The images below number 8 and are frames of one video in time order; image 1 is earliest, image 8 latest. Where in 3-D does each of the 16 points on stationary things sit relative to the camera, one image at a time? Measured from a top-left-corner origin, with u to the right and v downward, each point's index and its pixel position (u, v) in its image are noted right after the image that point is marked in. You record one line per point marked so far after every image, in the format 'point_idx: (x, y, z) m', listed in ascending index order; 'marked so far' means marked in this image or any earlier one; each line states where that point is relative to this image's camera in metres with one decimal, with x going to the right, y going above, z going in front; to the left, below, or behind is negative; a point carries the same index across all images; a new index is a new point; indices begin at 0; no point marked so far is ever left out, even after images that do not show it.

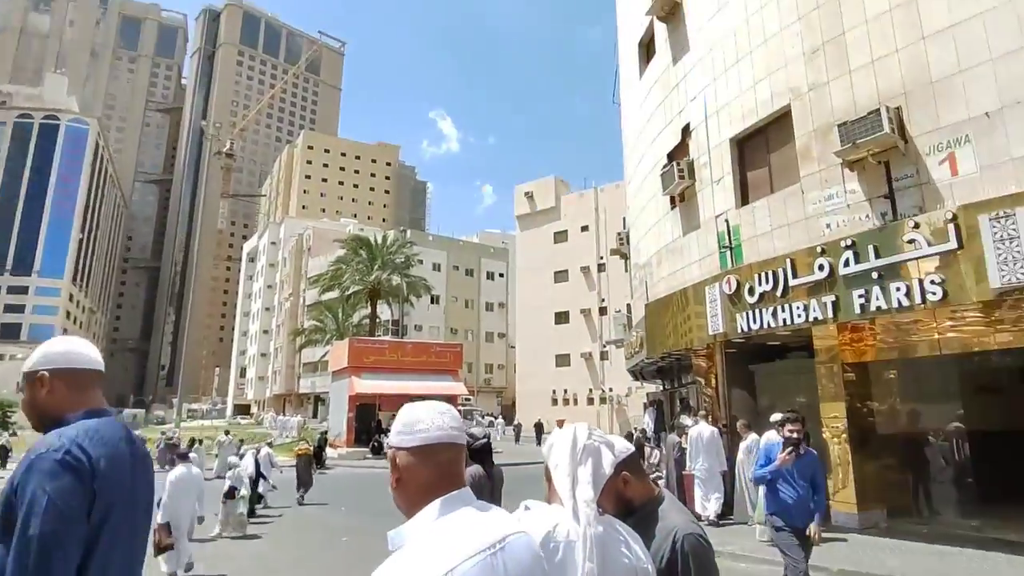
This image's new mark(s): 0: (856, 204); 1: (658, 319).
0: (+5.8, +1.4, +10.6) m
1: (+3.6, -0.7, +15.3) m
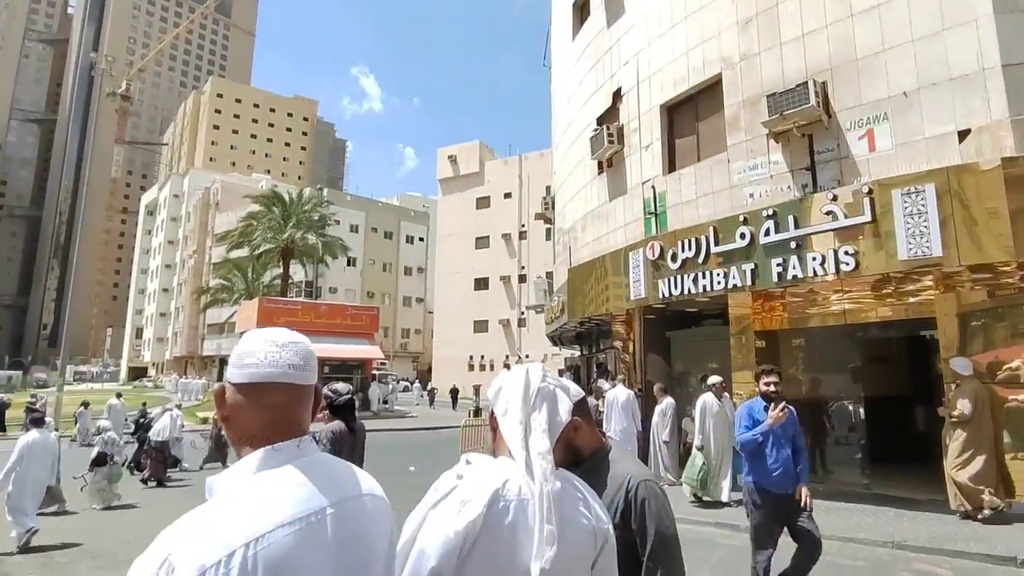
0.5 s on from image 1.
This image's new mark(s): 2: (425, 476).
0: (+4.6, +2.0, +10.8) m
1: (+1.7, +0.1, +15.3) m
2: (-2.6, -5.5, +18.3) m
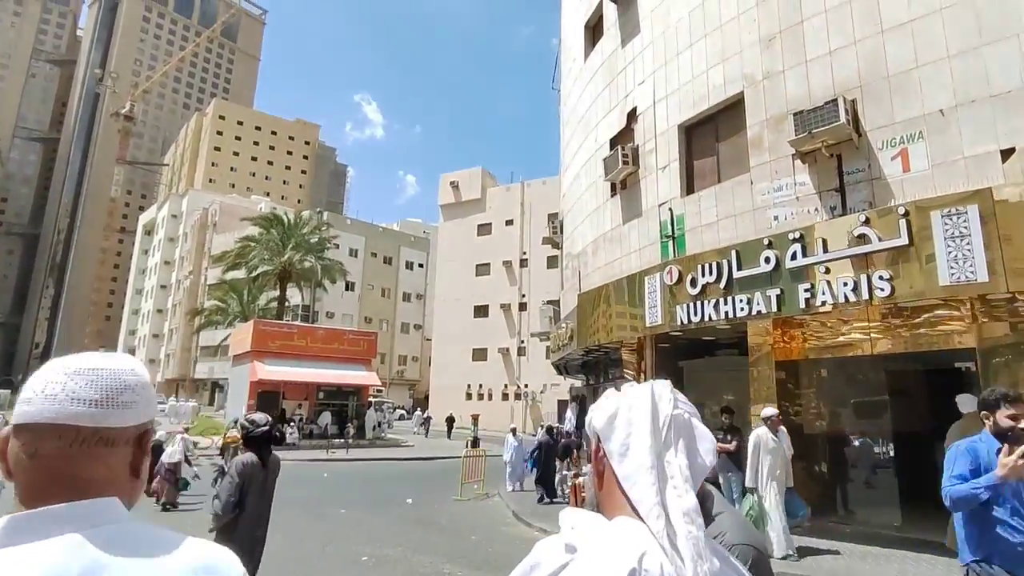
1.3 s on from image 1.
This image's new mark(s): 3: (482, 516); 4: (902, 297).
0: (+4.9, +1.5, +10.3) m
1: (+1.8, -0.5, +14.7) m
2: (-2.5, -6.1, +17.4) m
3: (-0.8, -5.7, +15.8) m
4: (+5.5, -0.1, +8.8) m
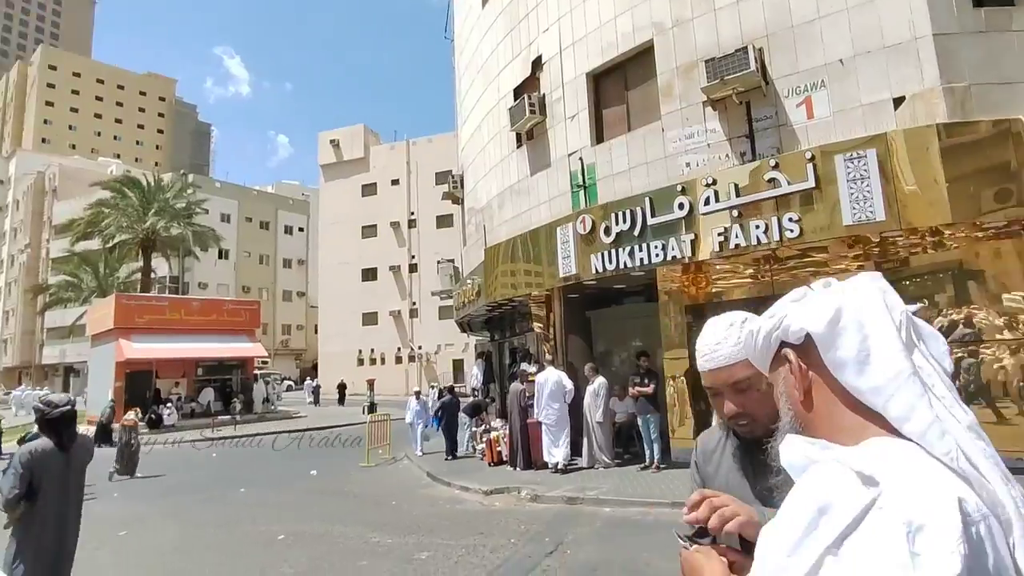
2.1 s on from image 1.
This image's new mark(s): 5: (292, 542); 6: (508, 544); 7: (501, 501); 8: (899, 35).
0: (+3.5, +2.4, +10.6) m
1: (-0.3, +0.6, +14.5) m
2: (-4.8, -5.1, +16.7) m
3: (-2.9, -4.7, +15.4) m
4: (+4.5, +0.8, +9.4) m
5: (-3.3, -3.9, +9.4) m
6: (-0.1, -3.4, +8.2) m
7: (-0.2, -3.8, +11.2) m
8: (+5.6, +3.7, +9.0) m
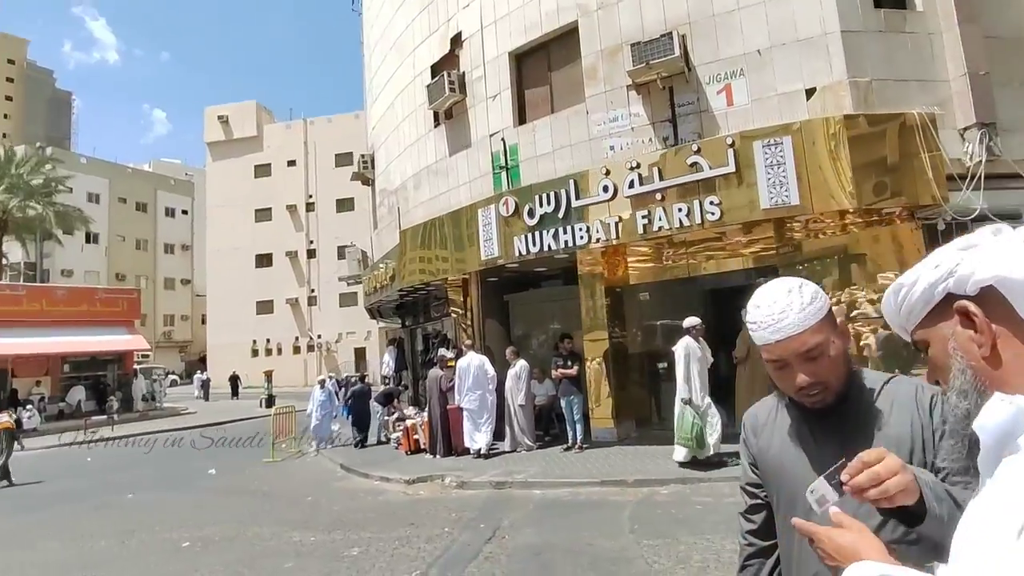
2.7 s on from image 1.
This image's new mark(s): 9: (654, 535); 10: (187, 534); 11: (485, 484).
0: (+2.2, +2.8, +10.7) m
1: (-2.1, +0.9, +14.0) m
2: (-7.0, -4.7, +15.6) m
3: (-4.9, -4.3, +14.6) m
4: (+3.4, +1.0, +9.7) m
5: (-4.3, -3.6, +8.6) m
6: (-0.9, -3.1, +7.9) m
7: (-1.5, -3.5, +10.9) m
8: (+4.6, +4.0, +9.5) m
9: (+1.6, -2.7, +6.9) m
10: (-5.0, -3.8, +9.7) m
11: (-0.4, -3.2, +10.3) m
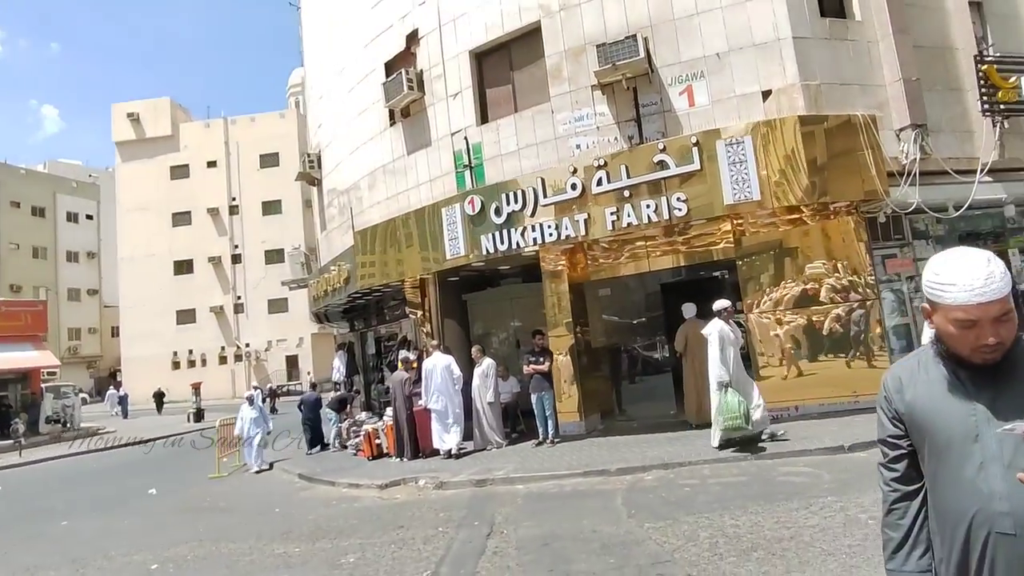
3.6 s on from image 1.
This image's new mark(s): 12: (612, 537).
0: (+1.6, +2.8, +11.0) m
1: (-3.0, +0.9, +13.8) m
2: (-7.9, -4.8, +14.7) m
3: (-5.6, -4.4, +14.0) m
4: (+3.0, +1.2, +10.2) m
5: (-4.4, -3.7, +8.2) m
6: (-0.9, -3.1, +7.9) m
7: (-1.9, -3.5, +10.7) m
8: (+4.1, +4.1, +10.1) m
9: (+1.6, -2.6, +7.1) m
10: (-5.3, -3.9, +9.1) m
11: (-0.8, -3.2, +10.3) m
12: (+1.1, -2.7, +6.7) m
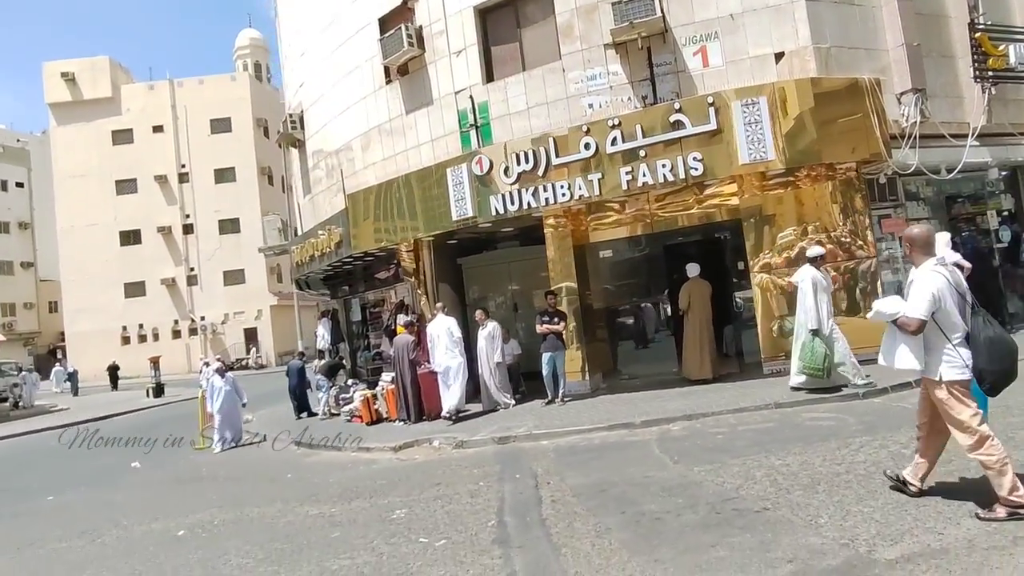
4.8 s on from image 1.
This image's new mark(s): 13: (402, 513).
0: (+1.9, +3.6, +11.0) m
1: (-2.9, +1.7, +13.5) m
2: (-7.9, -4.1, +14.2) m
3: (-5.6, -3.6, +13.7) m
4: (+3.3, +1.9, +10.4) m
5: (-3.9, -3.1, +8.0) m
6: (-0.4, -2.5, +8.0) m
7: (-1.6, -2.8, +10.7) m
8: (+4.4, +4.8, +10.3) m
9: (+2.2, -2.1, +7.4) m
10: (-4.8, -3.3, +8.8) m
11: (-0.4, -2.5, +10.3) m
12: (+1.7, -2.1, +6.9) m
13: (-1.3, -2.7, +7.4) m
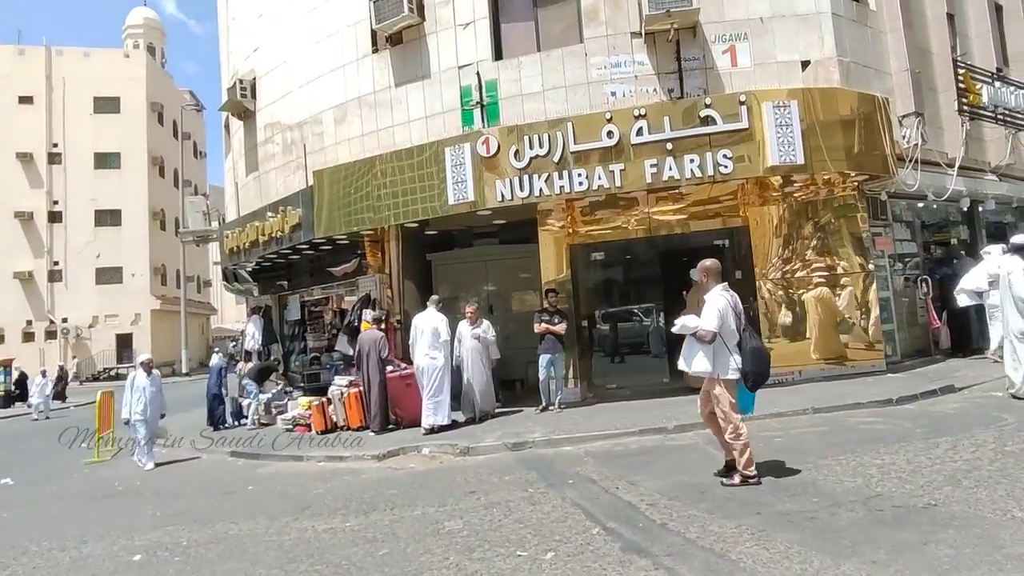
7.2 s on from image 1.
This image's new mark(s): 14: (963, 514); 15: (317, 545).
0: (+2.2, +3.6, +10.6) m
1: (-3.1, +1.9, +11.9) m
2: (-8.3, -3.6, +11.5) m
3: (-6.0, -3.3, +11.4) m
4: (+3.6, +1.8, +10.1) m
5: (-3.2, -2.6, +6.1) m
6: (+0.3, -2.2, +6.8) m
7: (-1.5, -2.6, +9.3) m
8: (+4.9, +4.7, +10.4) m
9: (+3.0, -1.9, +6.7) m
10: (-4.3, -2.8, +6.8) m
11: (-0.2, -2.3, +9.1) m
12: (+2.5, -1.9, +6.2) m
13: (-0.6, -2.3, +6.1) m
14: (+3.4, -1.7, +4.7) m
15: (-1.9, -2.5, +6.1) m
